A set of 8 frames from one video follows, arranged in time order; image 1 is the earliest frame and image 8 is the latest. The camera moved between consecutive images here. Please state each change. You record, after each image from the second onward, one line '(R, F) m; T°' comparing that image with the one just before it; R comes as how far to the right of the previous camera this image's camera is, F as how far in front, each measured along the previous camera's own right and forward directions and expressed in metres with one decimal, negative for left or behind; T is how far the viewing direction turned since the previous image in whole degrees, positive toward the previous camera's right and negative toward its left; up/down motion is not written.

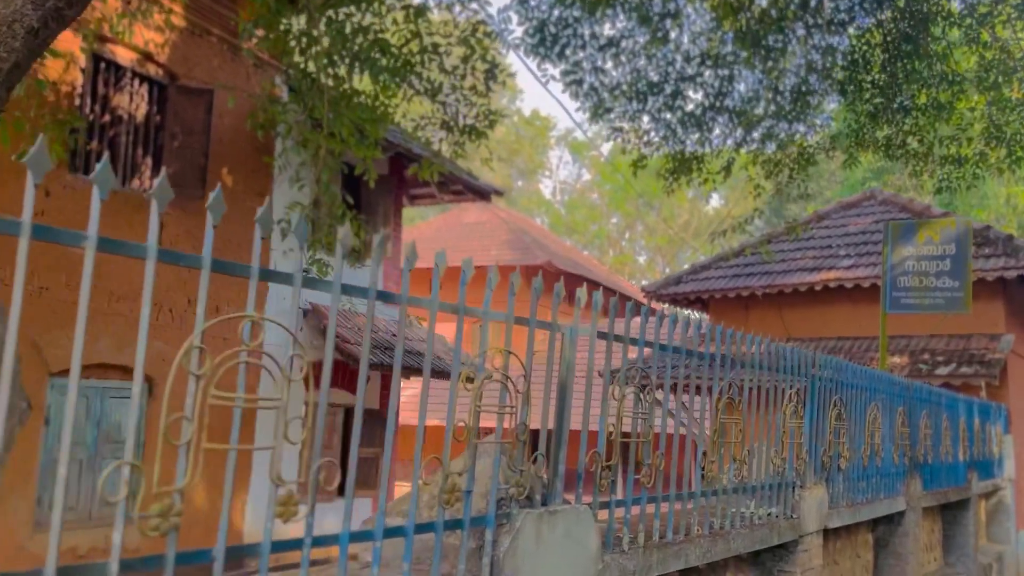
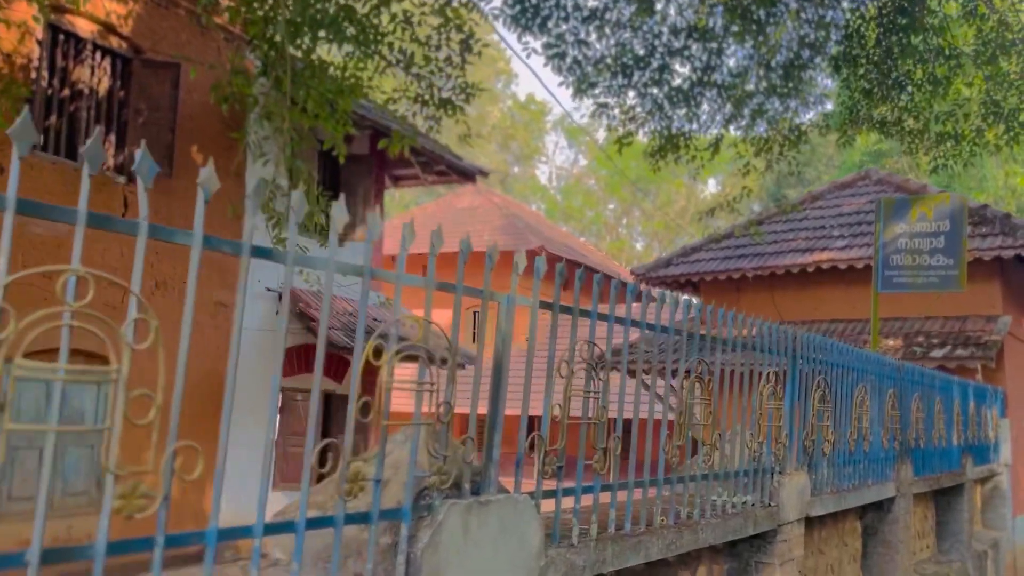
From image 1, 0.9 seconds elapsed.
(+0.2, +0.3) m; 0°
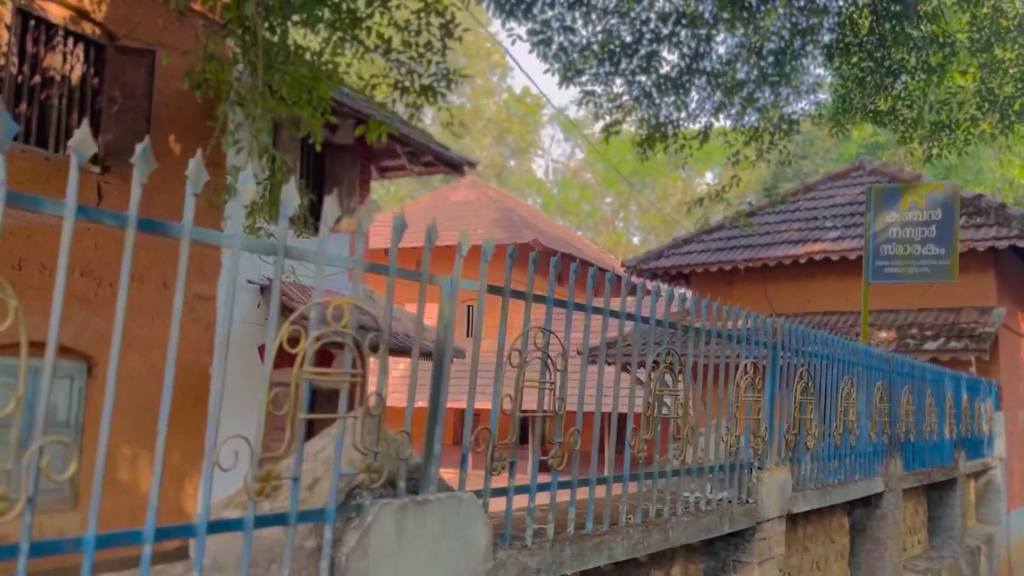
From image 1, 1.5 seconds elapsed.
(+0.2, +0.2) m; 0°
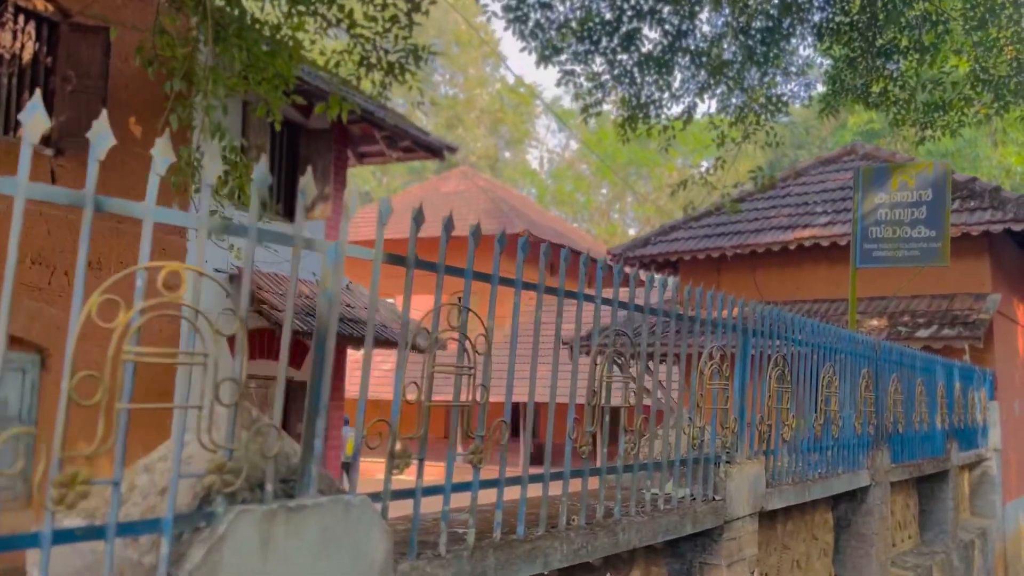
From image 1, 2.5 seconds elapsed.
(+0.3, +0.4) m; 0°
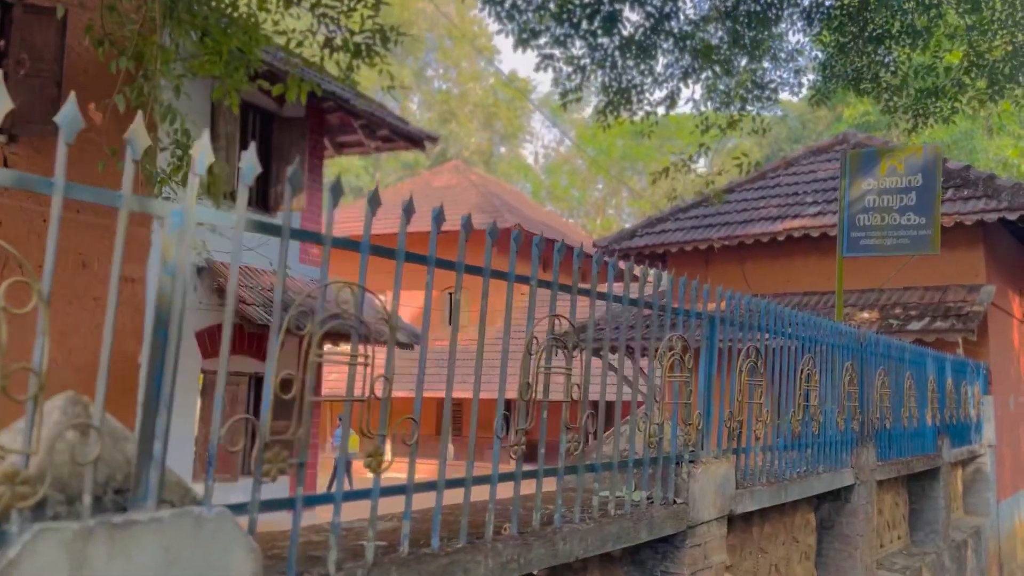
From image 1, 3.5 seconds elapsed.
(+0.2, +0.3) m; 0°
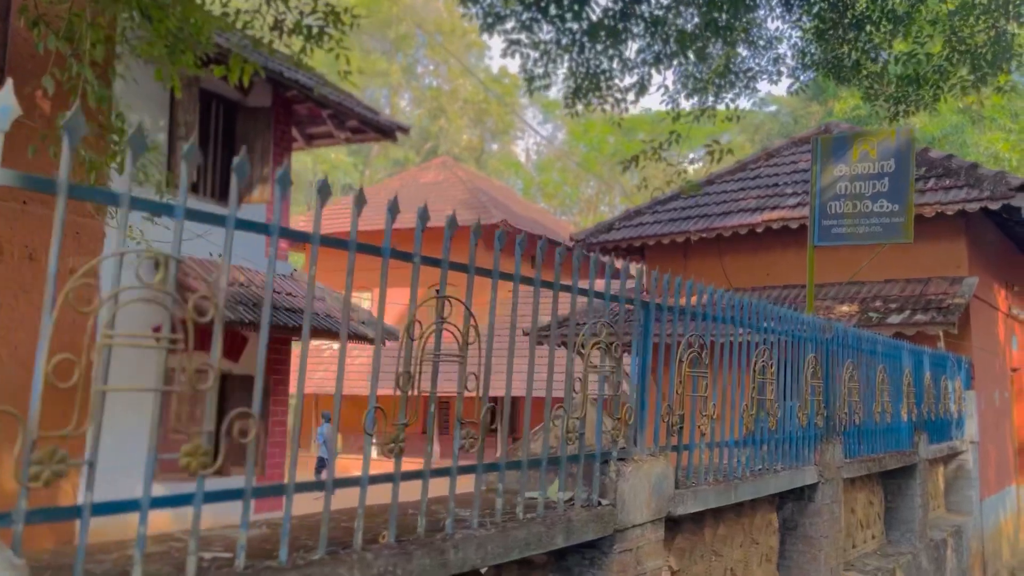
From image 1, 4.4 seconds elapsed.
(+0.3, +0.3) m; 0°
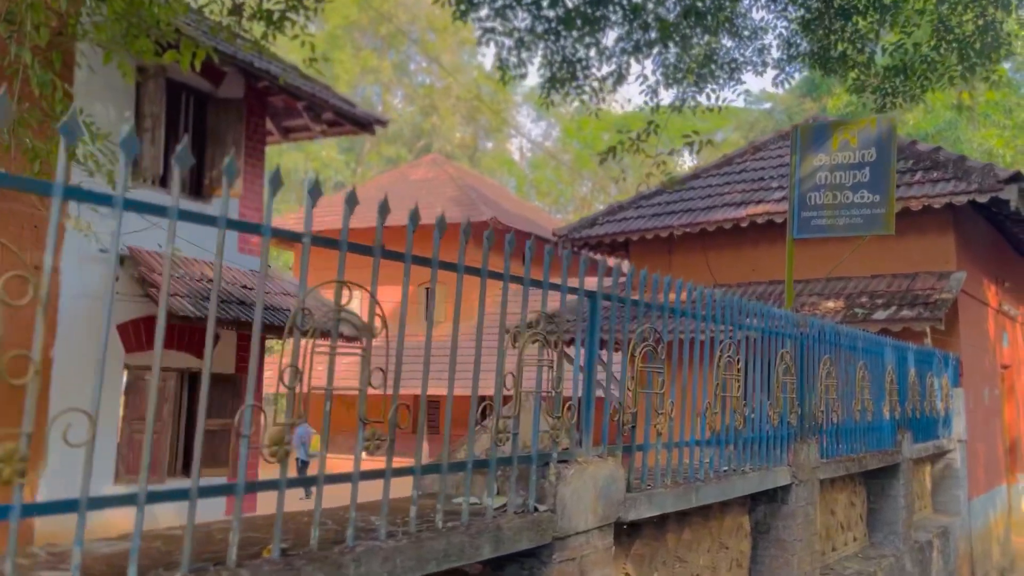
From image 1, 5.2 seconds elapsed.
(+0.2, +0.3) m; 0°
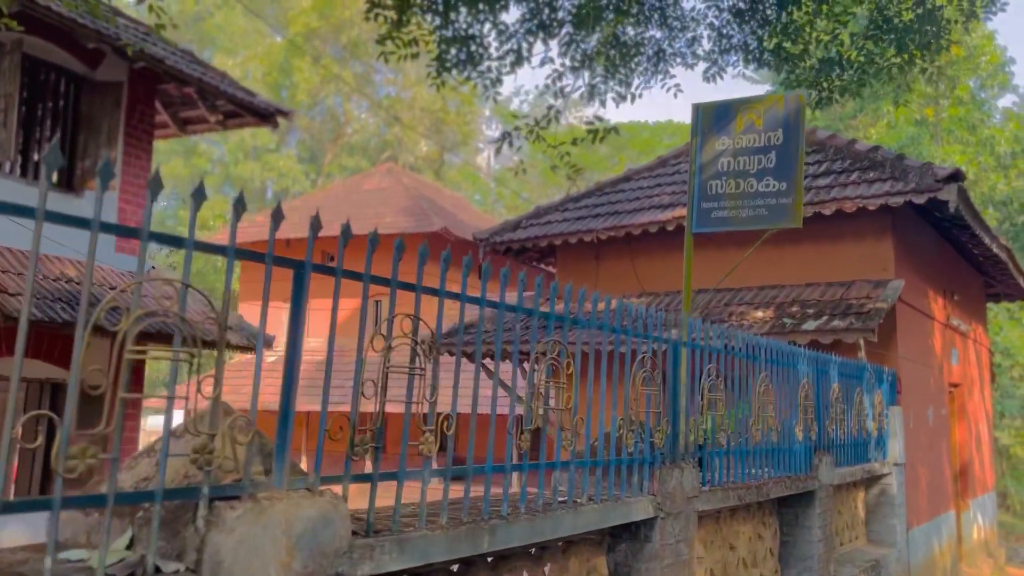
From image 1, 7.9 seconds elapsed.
(+0.9, +0.9) m; +1°
